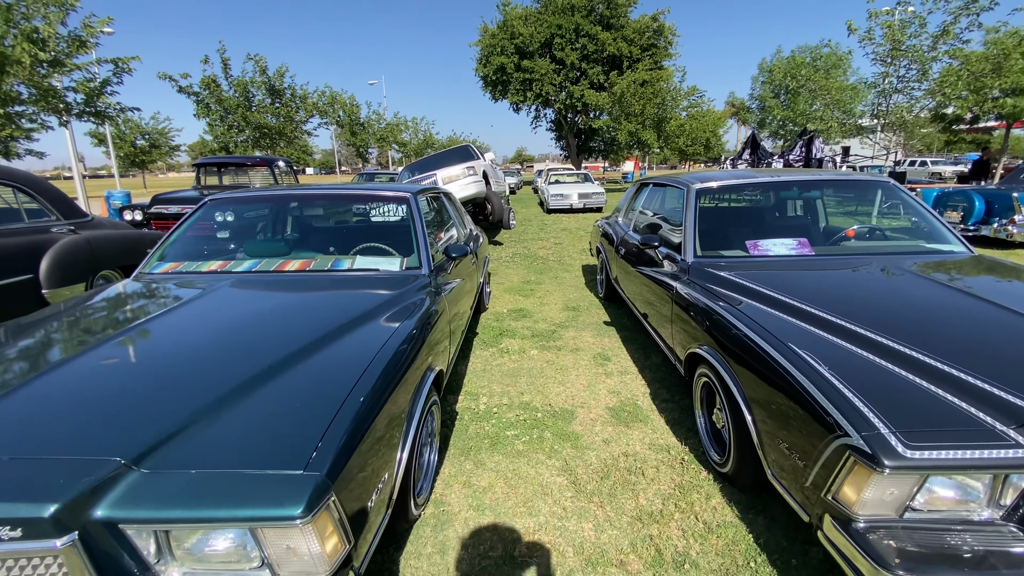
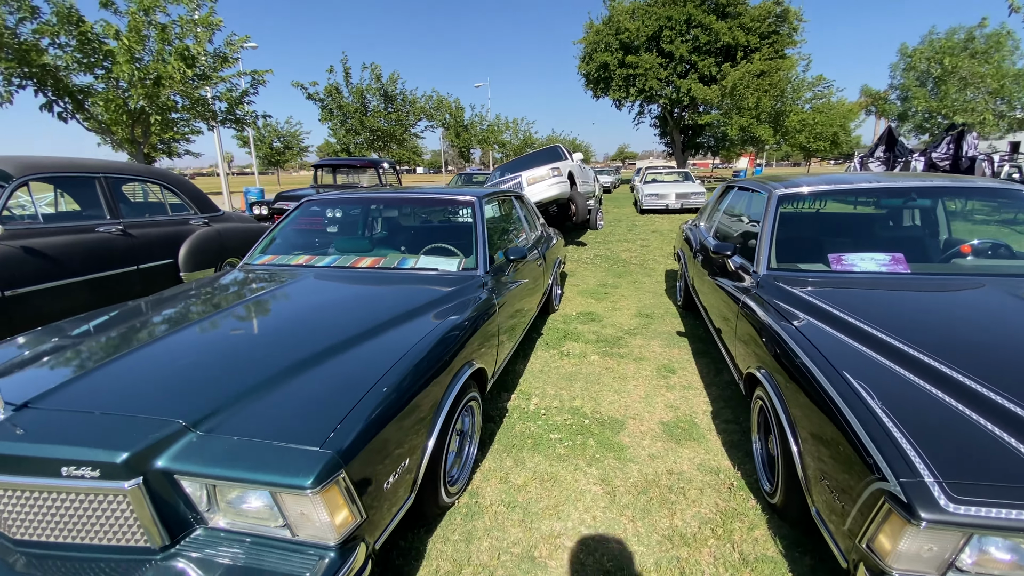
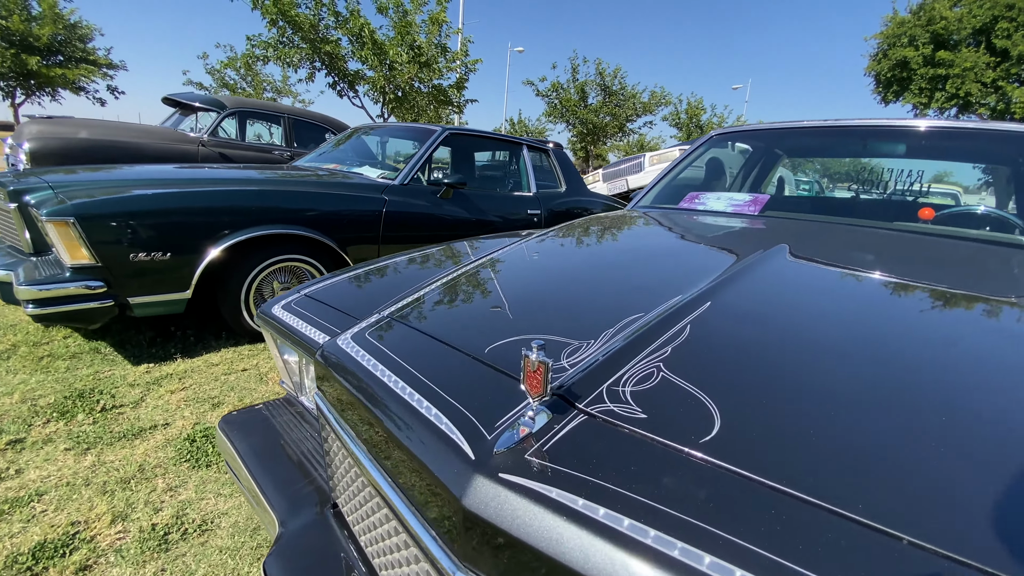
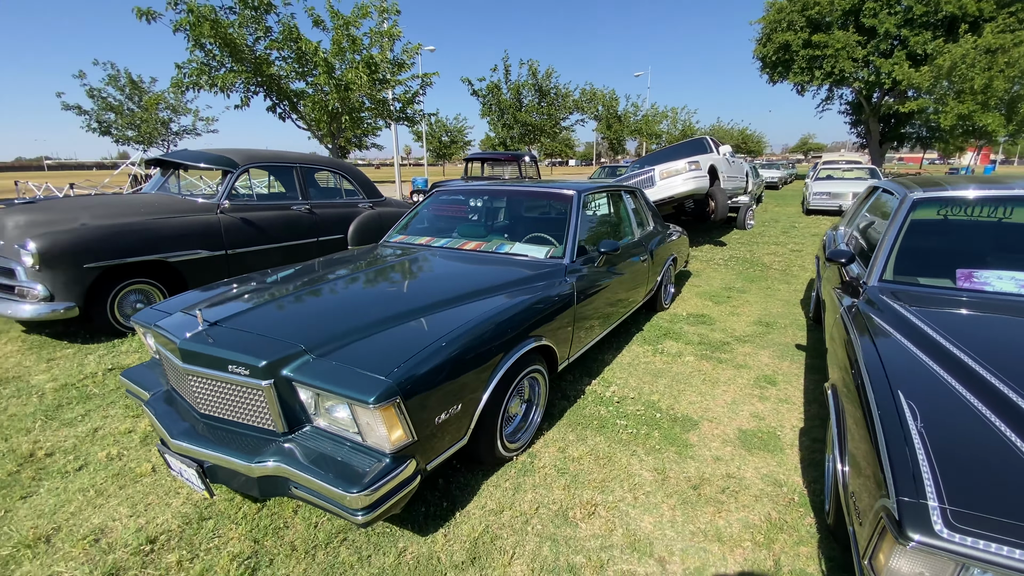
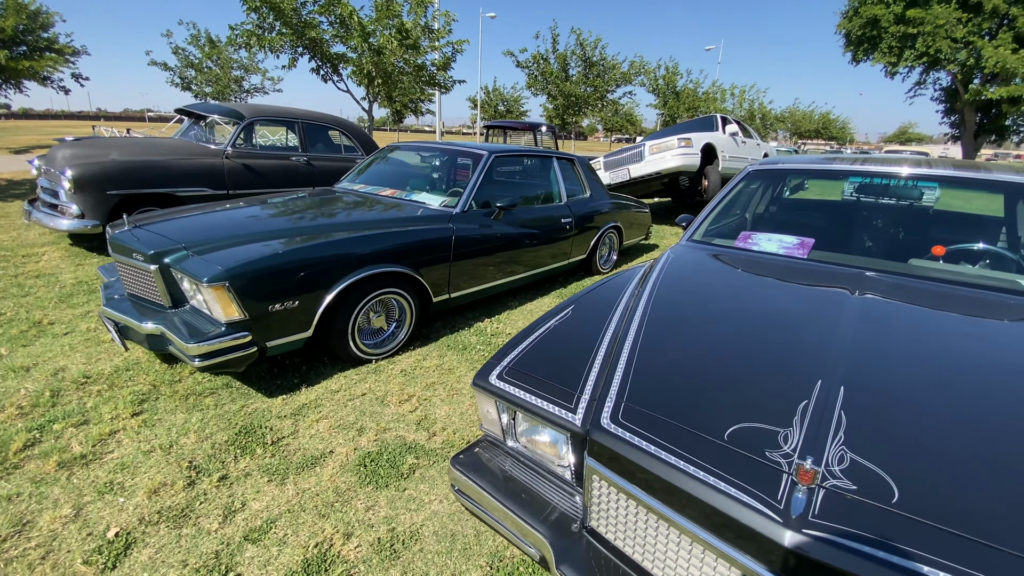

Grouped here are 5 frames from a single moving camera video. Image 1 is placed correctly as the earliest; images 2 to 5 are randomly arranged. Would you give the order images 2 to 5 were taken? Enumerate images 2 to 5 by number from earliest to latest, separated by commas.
2, 4, 5, 3
